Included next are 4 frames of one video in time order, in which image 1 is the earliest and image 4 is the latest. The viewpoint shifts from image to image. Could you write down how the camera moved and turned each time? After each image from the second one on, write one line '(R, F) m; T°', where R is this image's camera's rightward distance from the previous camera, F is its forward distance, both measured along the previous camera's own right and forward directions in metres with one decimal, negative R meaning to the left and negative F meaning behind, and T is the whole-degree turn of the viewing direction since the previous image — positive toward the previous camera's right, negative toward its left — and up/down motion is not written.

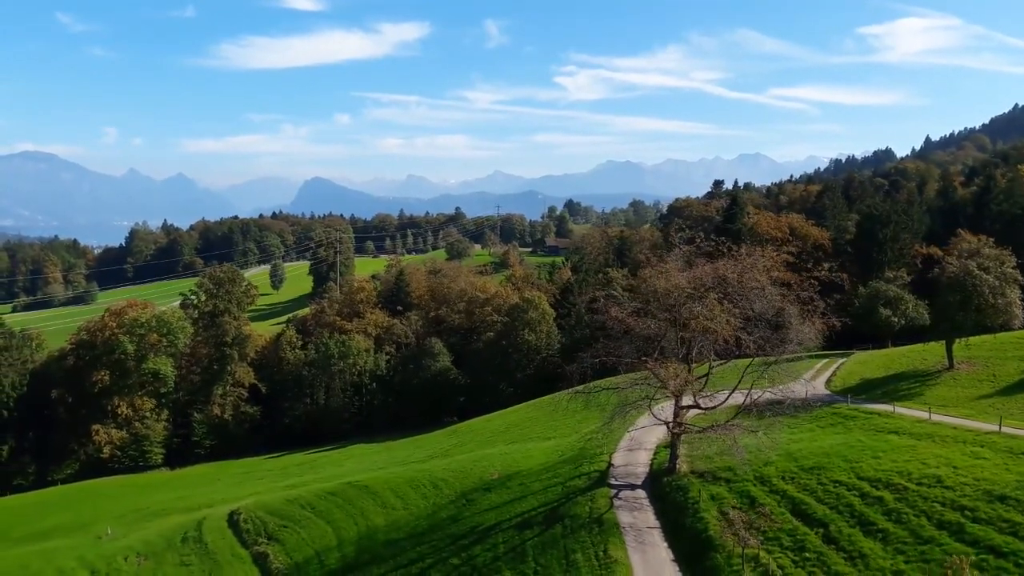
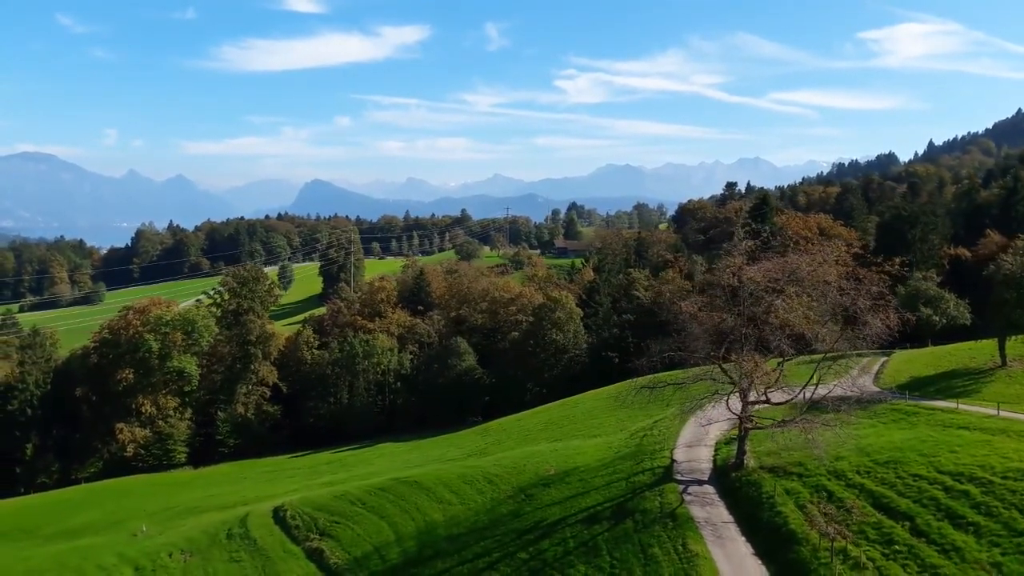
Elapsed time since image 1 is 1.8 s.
(-2.6, +0.1) m; 0°
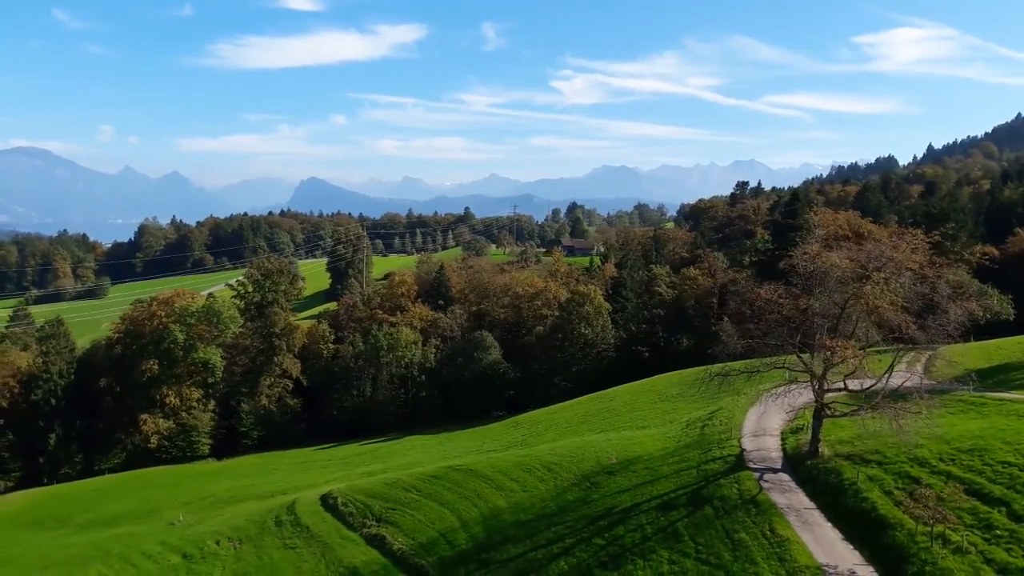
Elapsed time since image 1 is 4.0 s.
(-3.1, +0.1) m; 0°
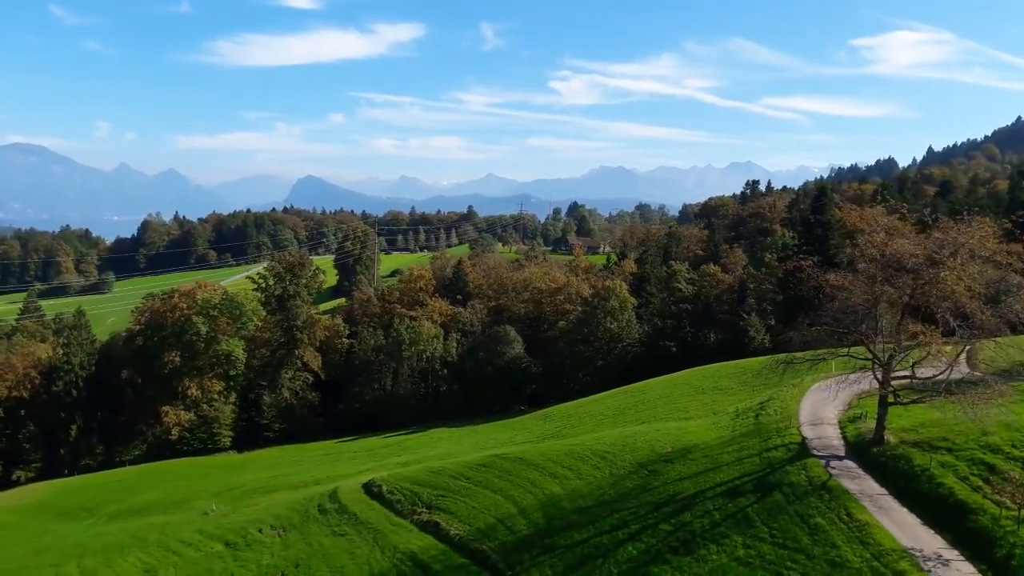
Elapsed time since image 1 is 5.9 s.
(-2.7, +0.1) m; 0°
